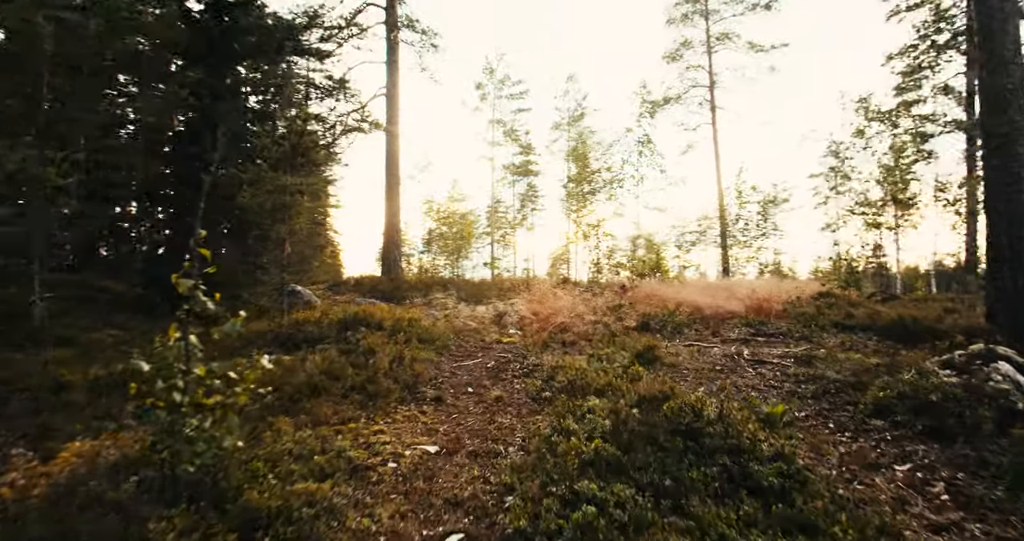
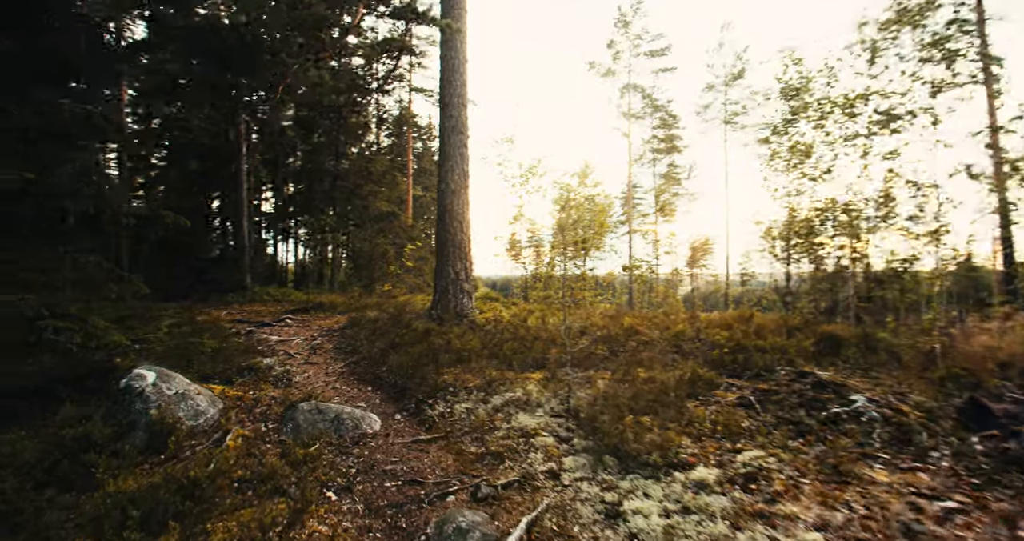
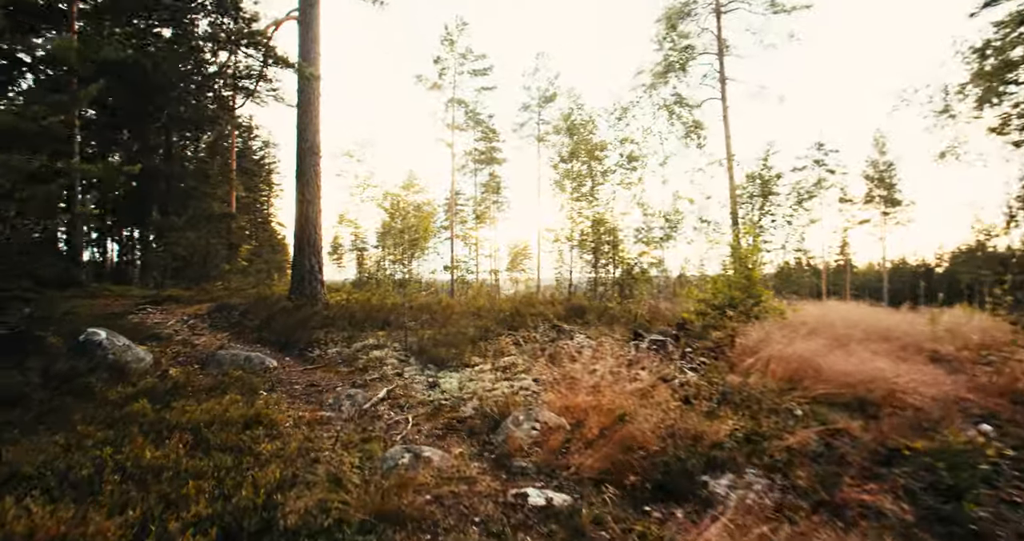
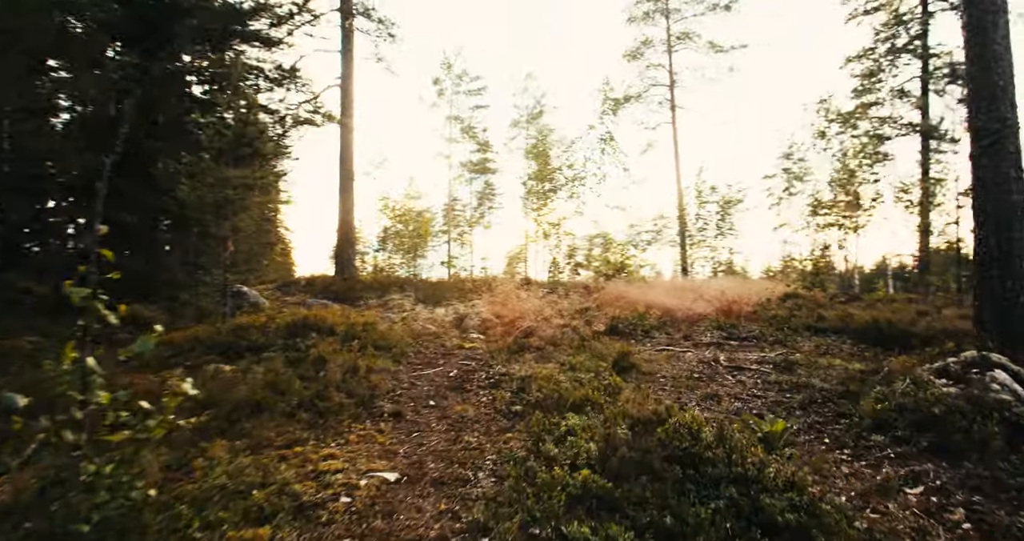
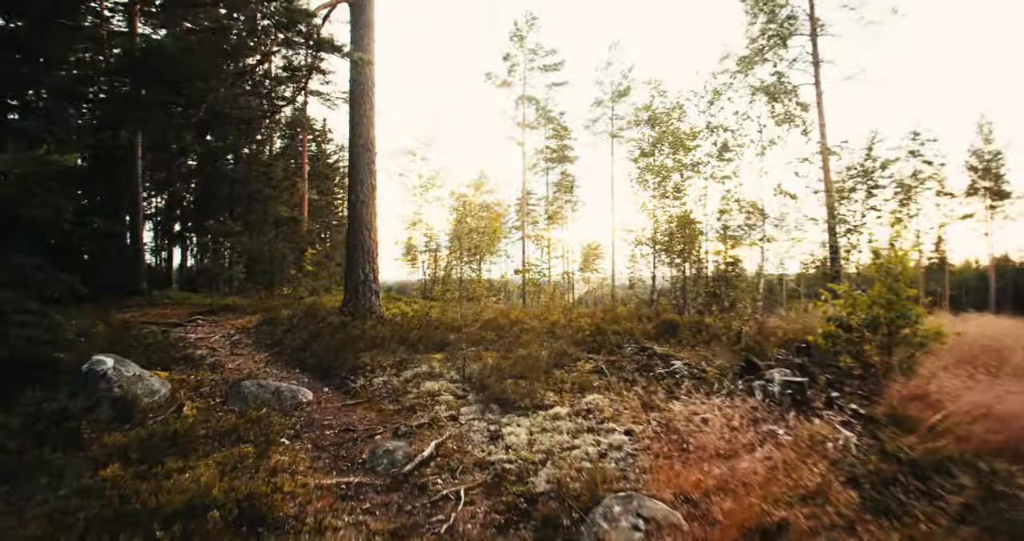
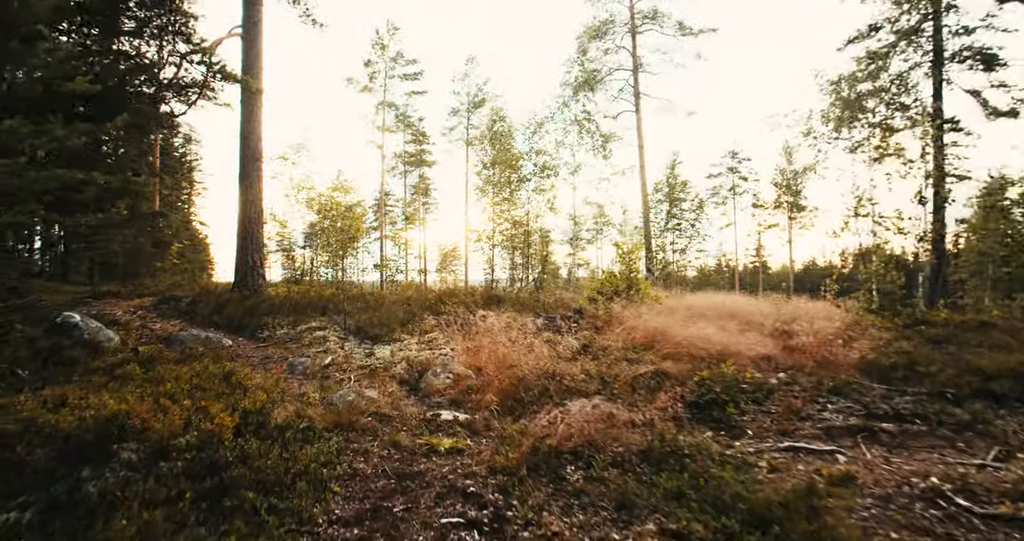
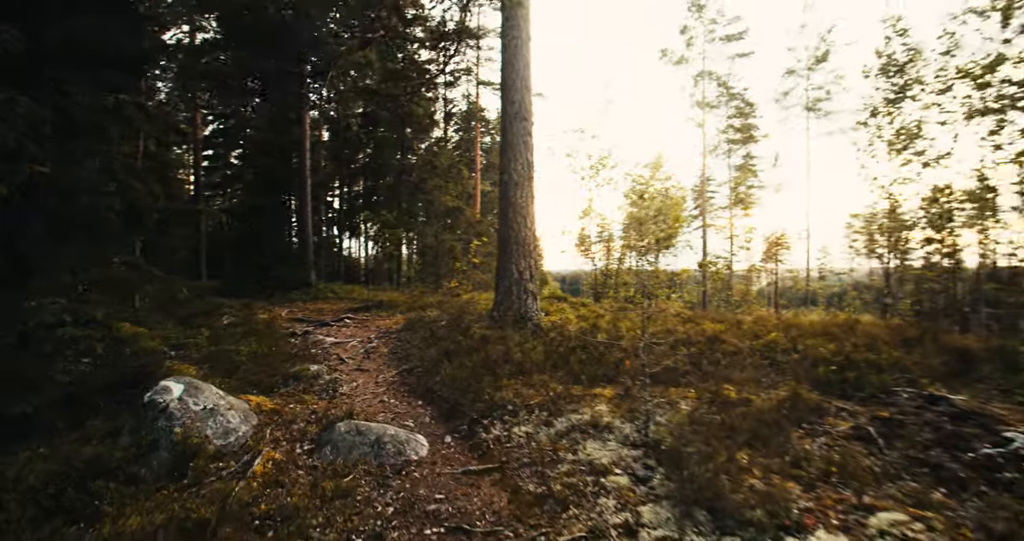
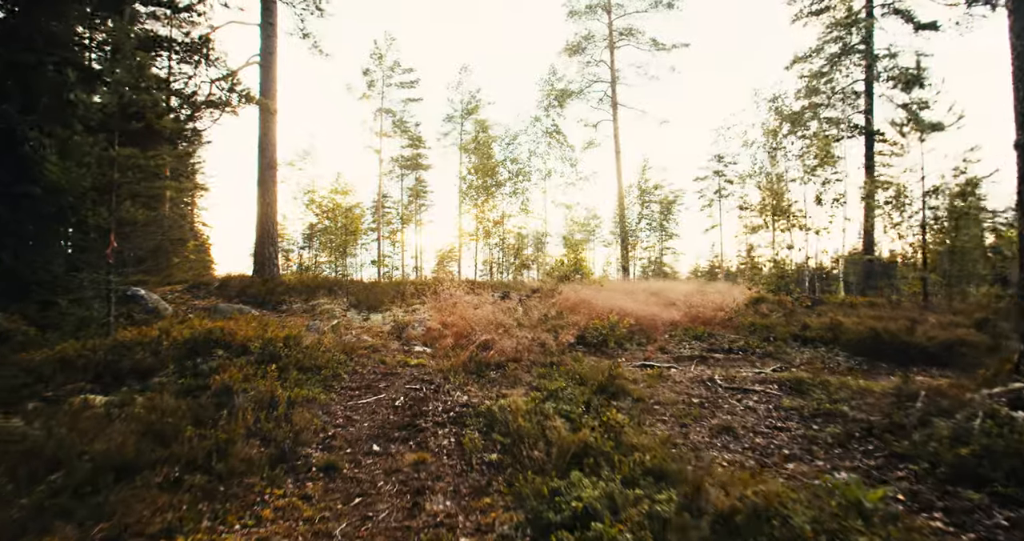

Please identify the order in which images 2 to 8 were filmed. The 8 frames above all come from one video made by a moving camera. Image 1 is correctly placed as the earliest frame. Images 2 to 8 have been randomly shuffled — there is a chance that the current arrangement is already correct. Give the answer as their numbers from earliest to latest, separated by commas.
4, 8, 6, 3, 5, 2, 7
